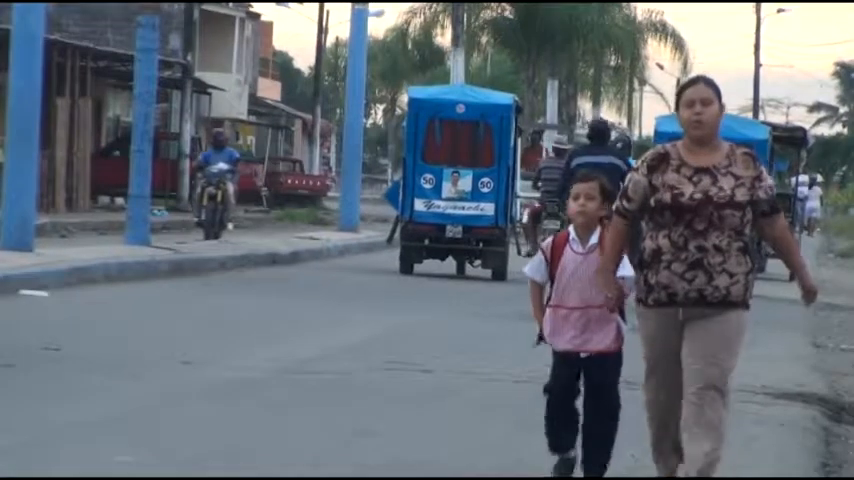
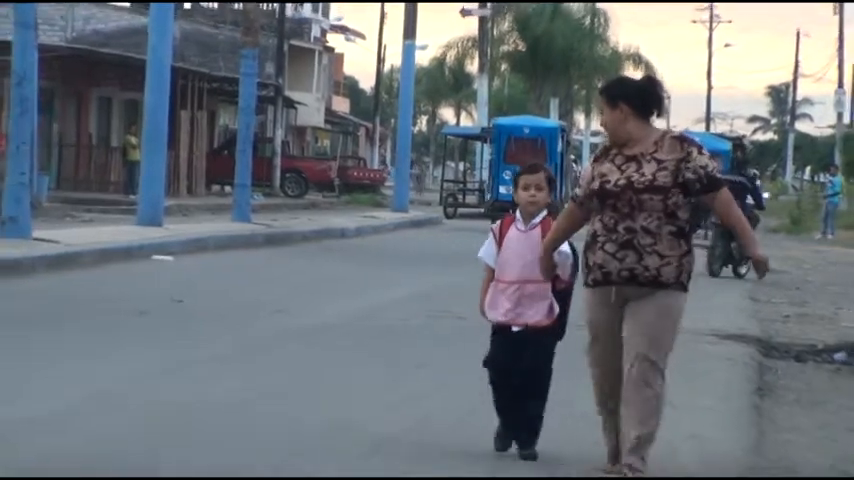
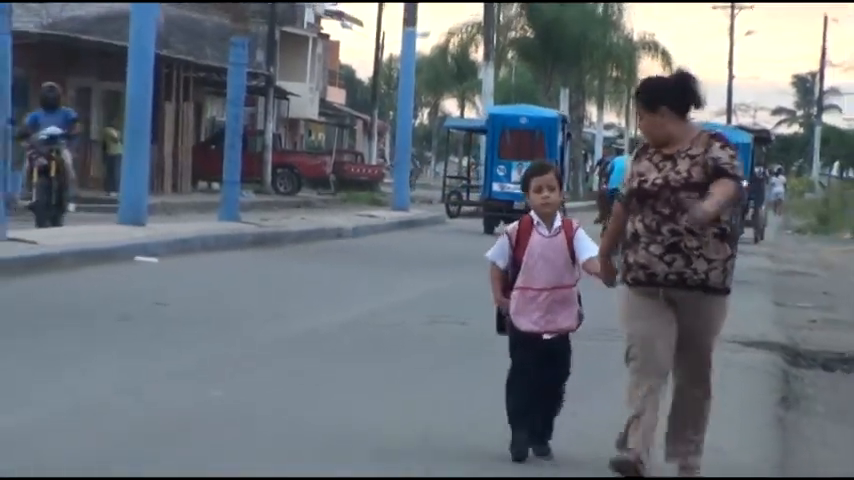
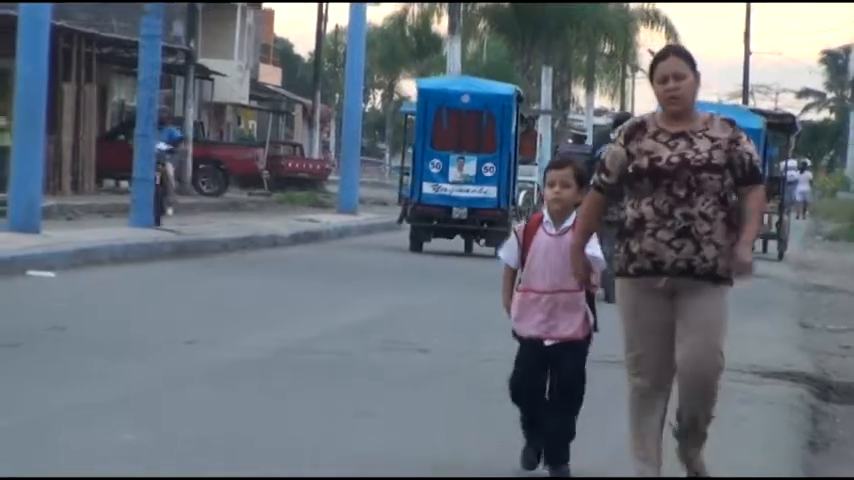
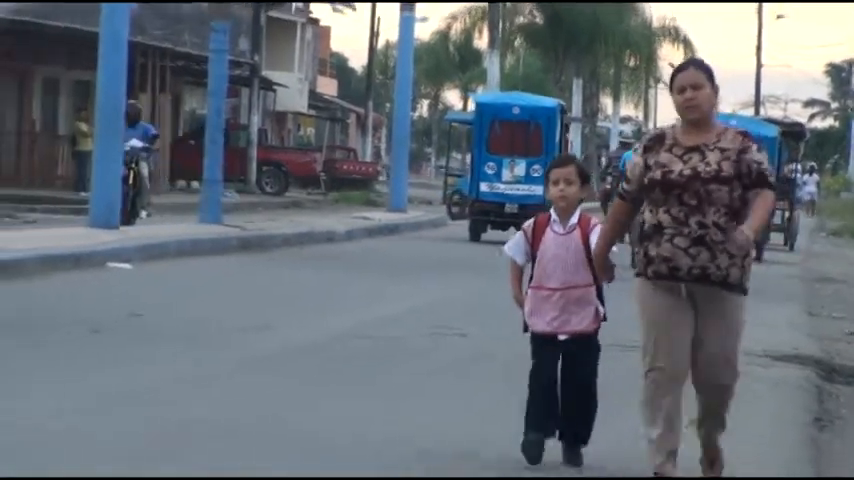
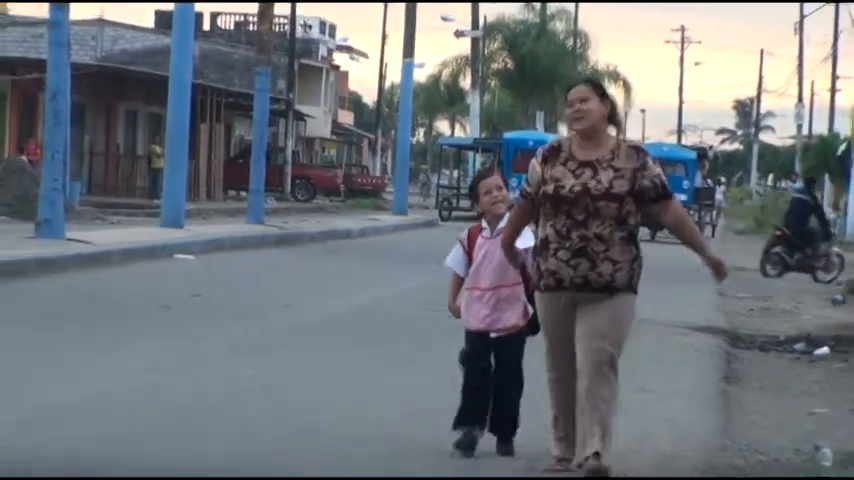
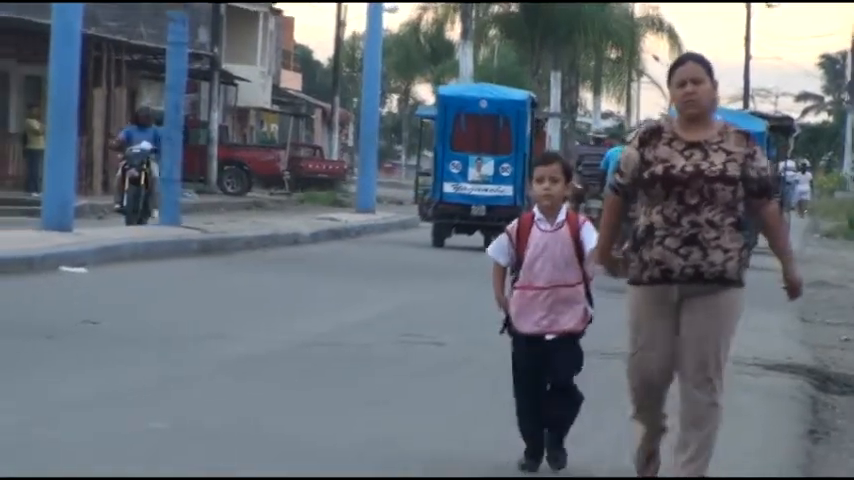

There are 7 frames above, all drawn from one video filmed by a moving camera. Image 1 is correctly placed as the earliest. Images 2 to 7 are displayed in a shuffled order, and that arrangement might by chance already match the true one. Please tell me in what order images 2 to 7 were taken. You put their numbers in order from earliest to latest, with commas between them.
4, 7, 5, 3, 2, 6
